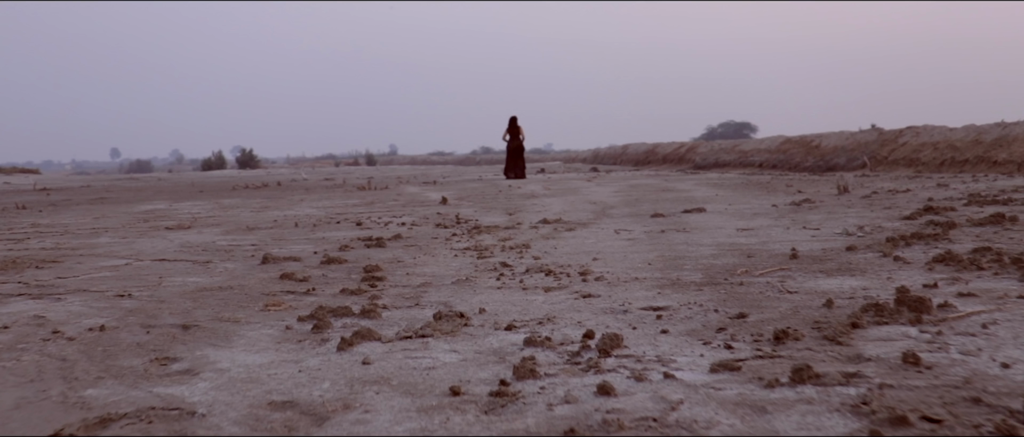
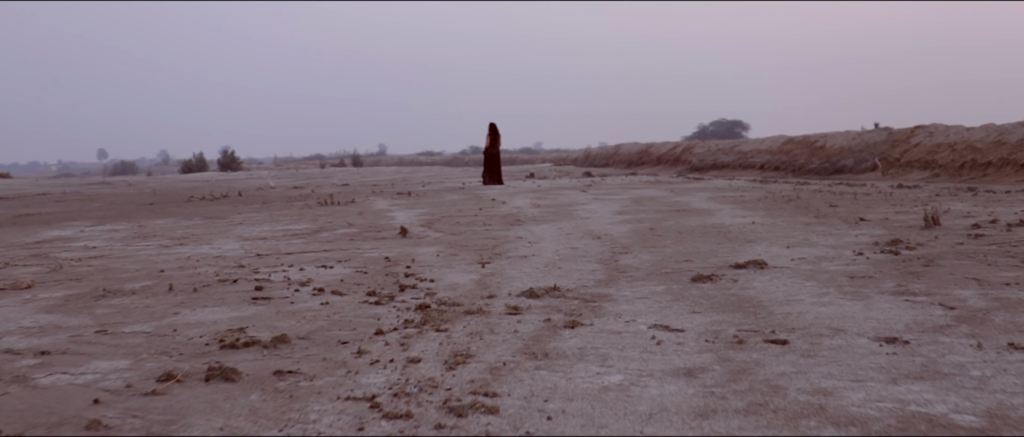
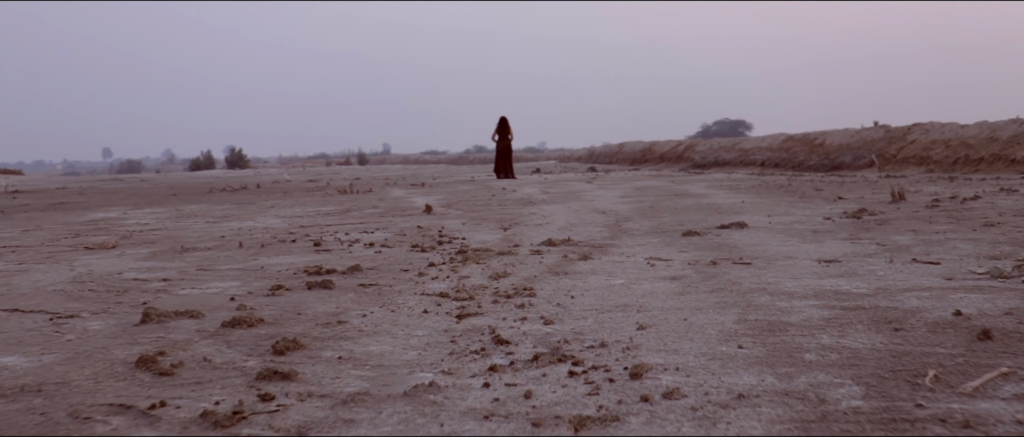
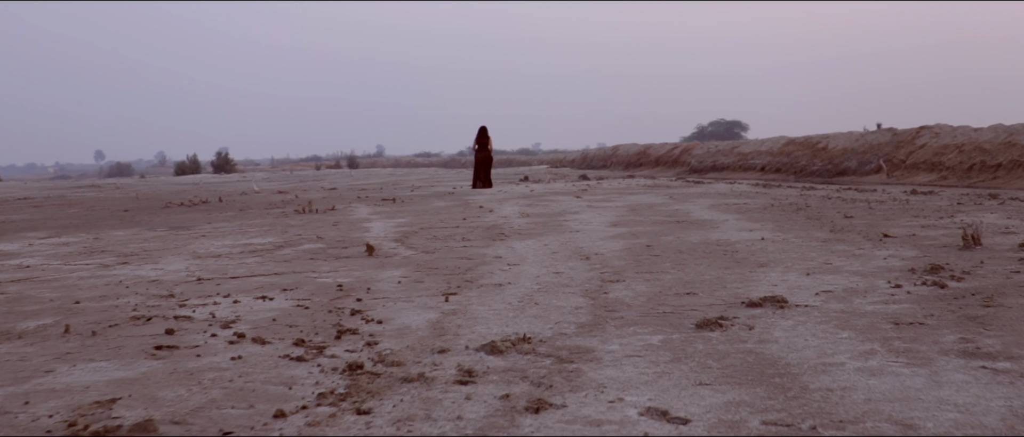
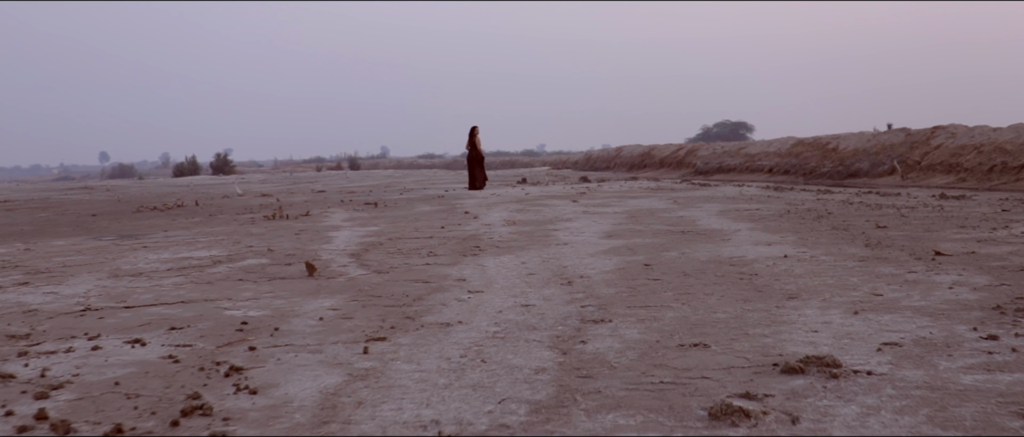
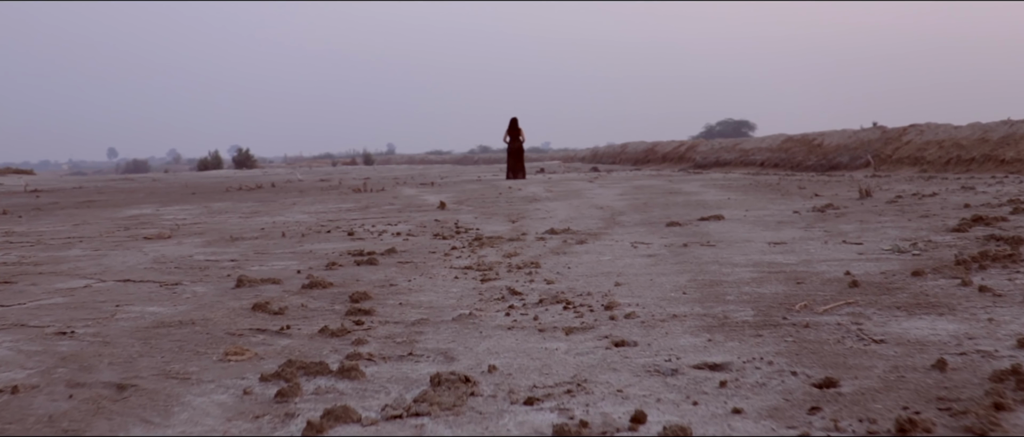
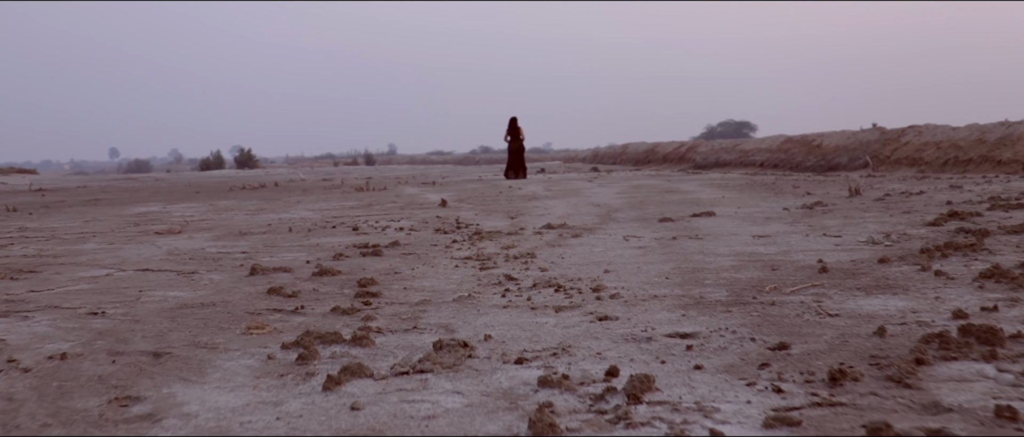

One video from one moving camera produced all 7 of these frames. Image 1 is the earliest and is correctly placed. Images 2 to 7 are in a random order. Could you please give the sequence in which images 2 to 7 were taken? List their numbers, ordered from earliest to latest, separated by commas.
7, 6, 3, 2, 4, 5
